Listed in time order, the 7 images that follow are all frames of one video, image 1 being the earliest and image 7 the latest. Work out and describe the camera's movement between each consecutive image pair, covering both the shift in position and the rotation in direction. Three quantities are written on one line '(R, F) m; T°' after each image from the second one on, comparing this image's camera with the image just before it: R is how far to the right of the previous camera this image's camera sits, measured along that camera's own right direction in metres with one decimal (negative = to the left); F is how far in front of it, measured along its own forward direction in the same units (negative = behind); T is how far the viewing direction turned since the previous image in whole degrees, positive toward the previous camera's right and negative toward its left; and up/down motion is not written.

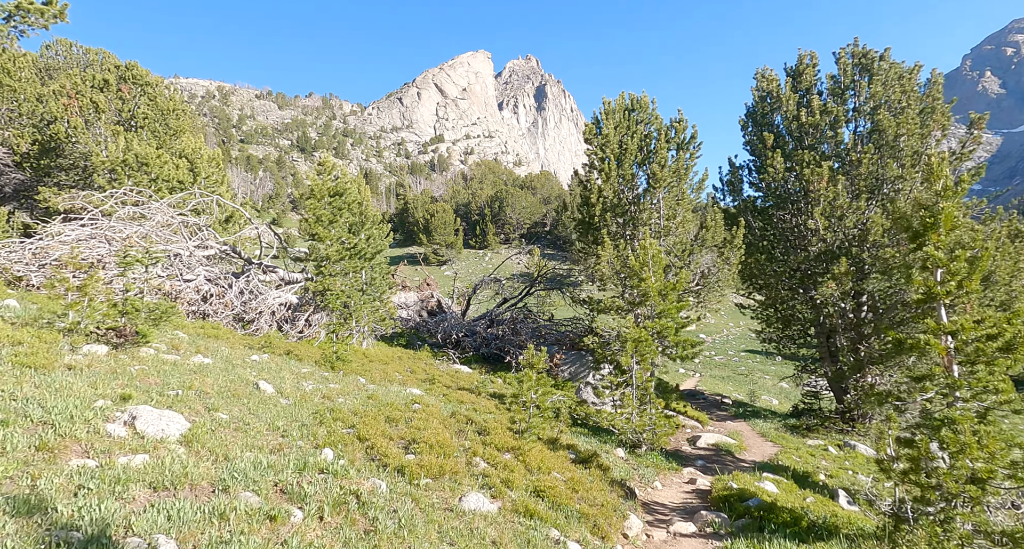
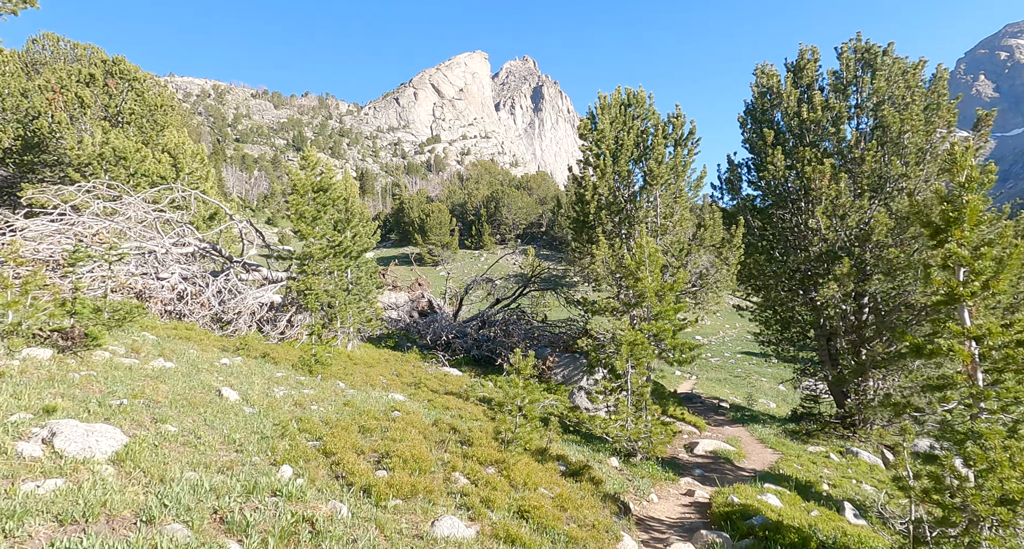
(+0.2, +0.7) m; 0°
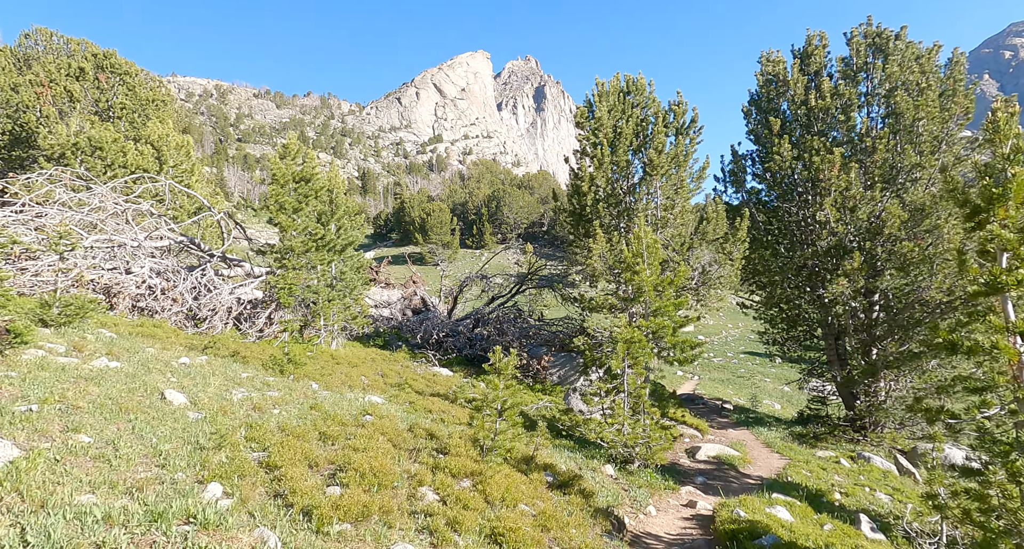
(+0.3, +1.0) m; 0°
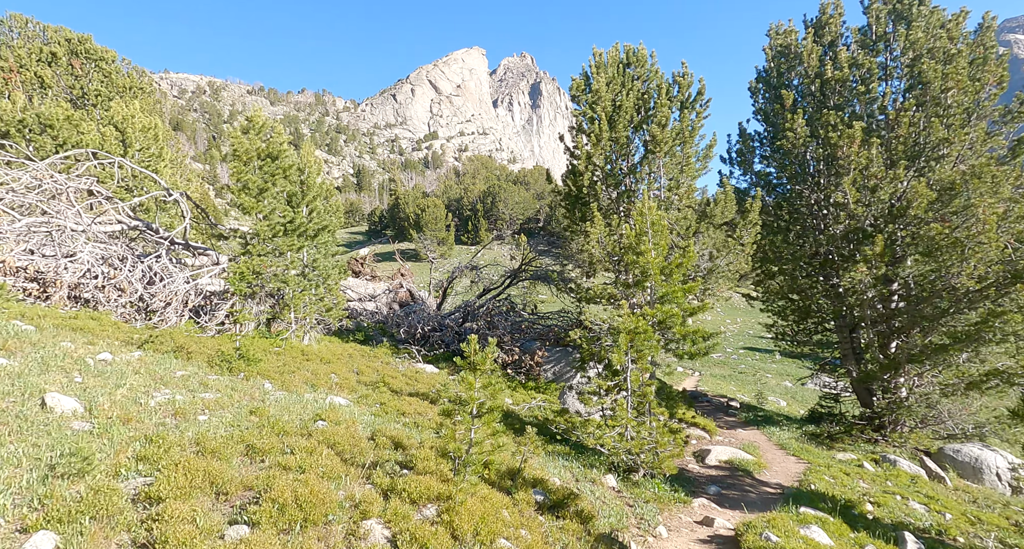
(+0.2, +1.6) m; 0°
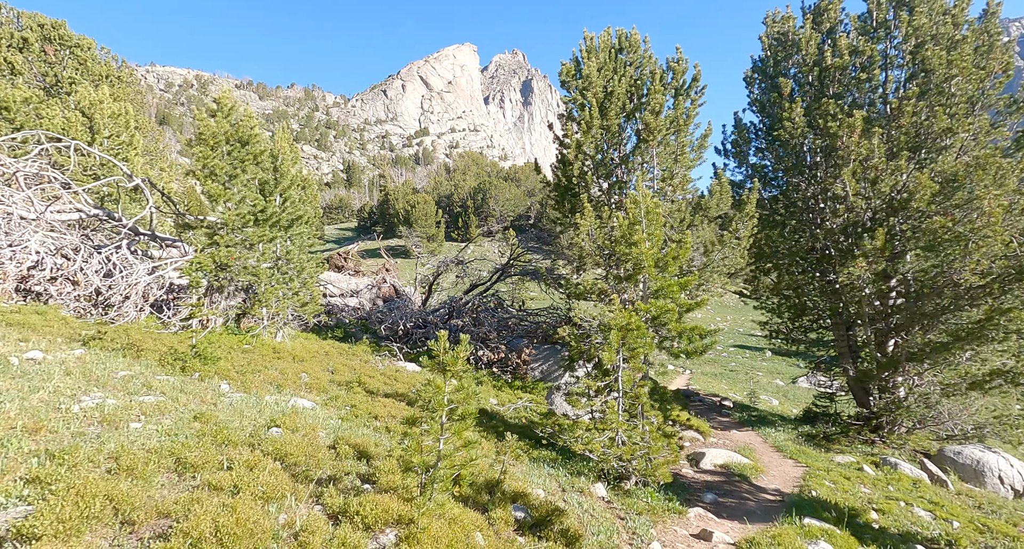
(+0.1, +0.8) m; +1°
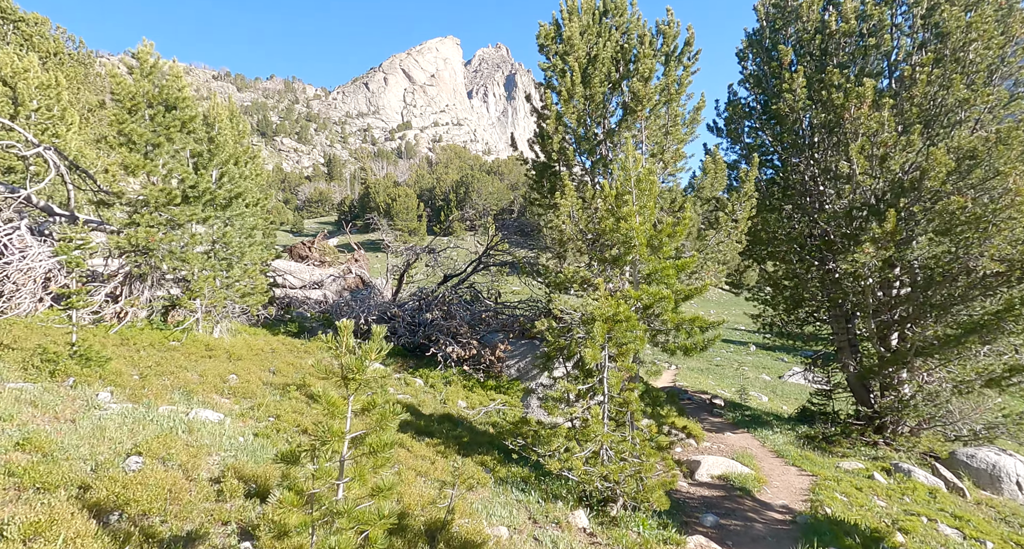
(+0.3, +1.8) m; +2°
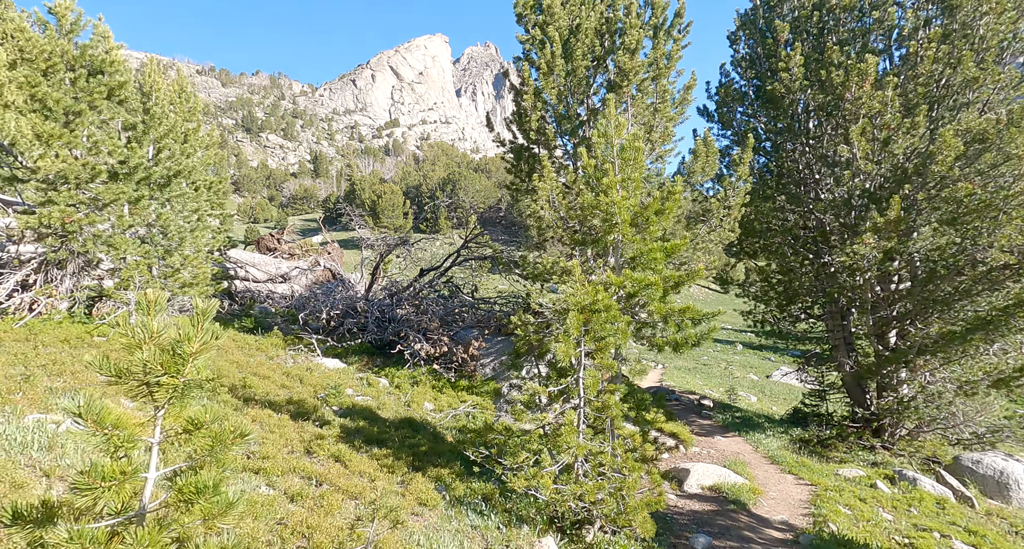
(+0.4, +1.3) m; +1°
